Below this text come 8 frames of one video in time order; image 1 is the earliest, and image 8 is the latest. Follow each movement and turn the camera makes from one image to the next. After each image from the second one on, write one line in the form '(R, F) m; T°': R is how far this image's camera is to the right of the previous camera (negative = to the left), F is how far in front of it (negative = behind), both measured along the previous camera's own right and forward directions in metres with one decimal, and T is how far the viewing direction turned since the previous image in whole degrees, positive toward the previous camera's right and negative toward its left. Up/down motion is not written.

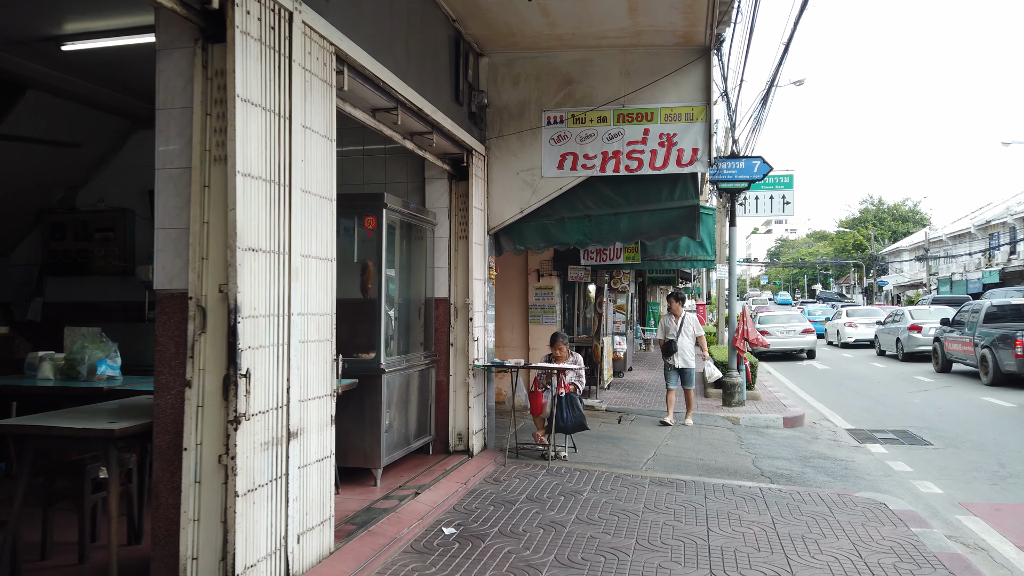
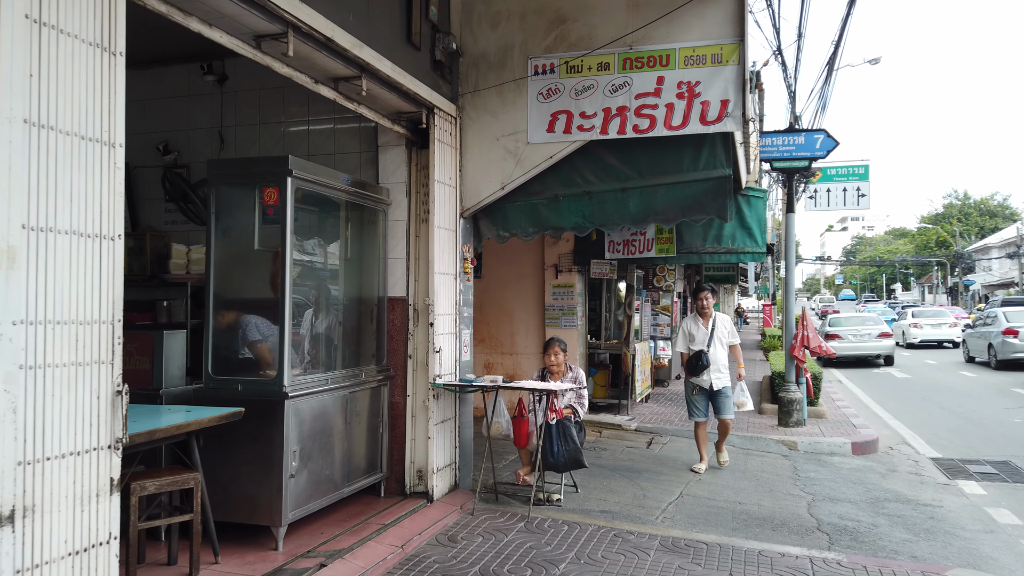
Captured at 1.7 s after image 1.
(+0.6, +1.5) m; -5°
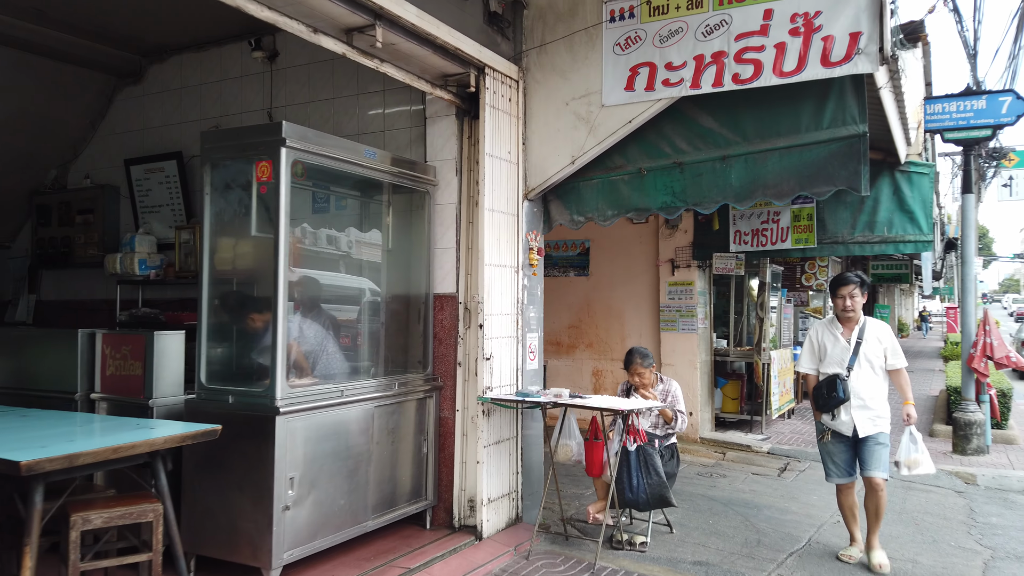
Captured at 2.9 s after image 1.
(+0.5, +1.0) m; -12°
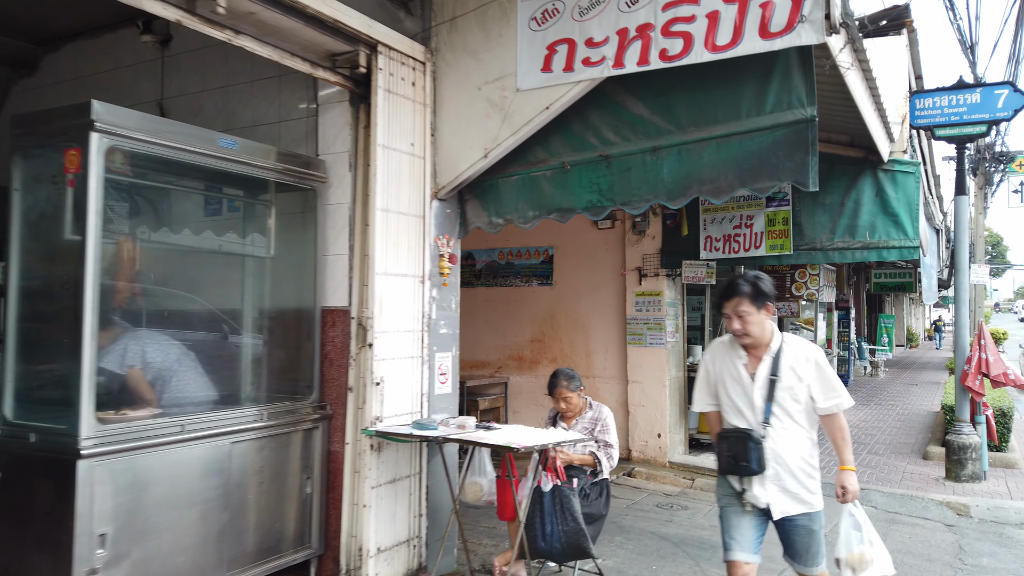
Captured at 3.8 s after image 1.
(+0.5, +0.6) m; -1°
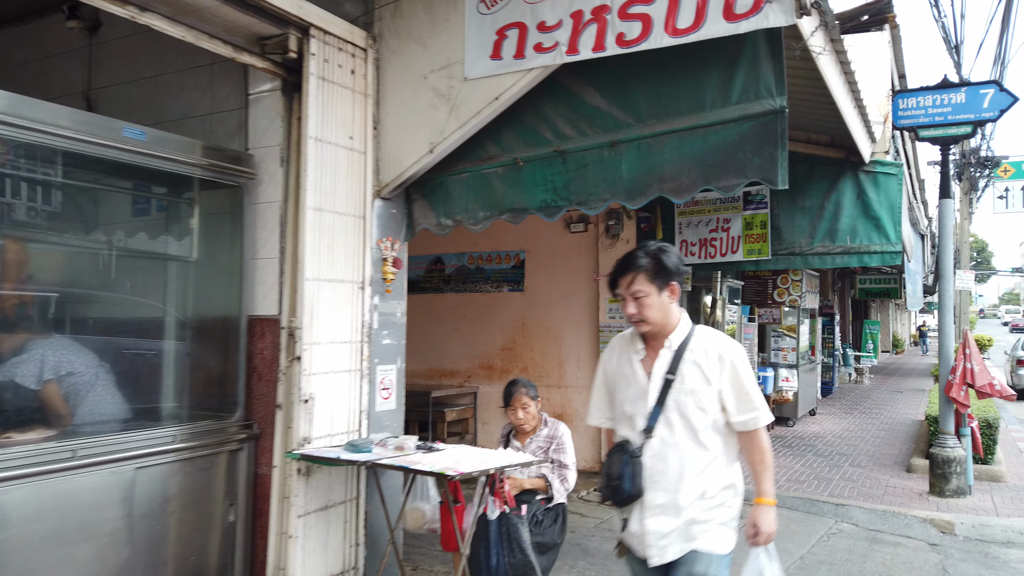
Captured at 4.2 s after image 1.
(+0.2, +0.3) m; +1°
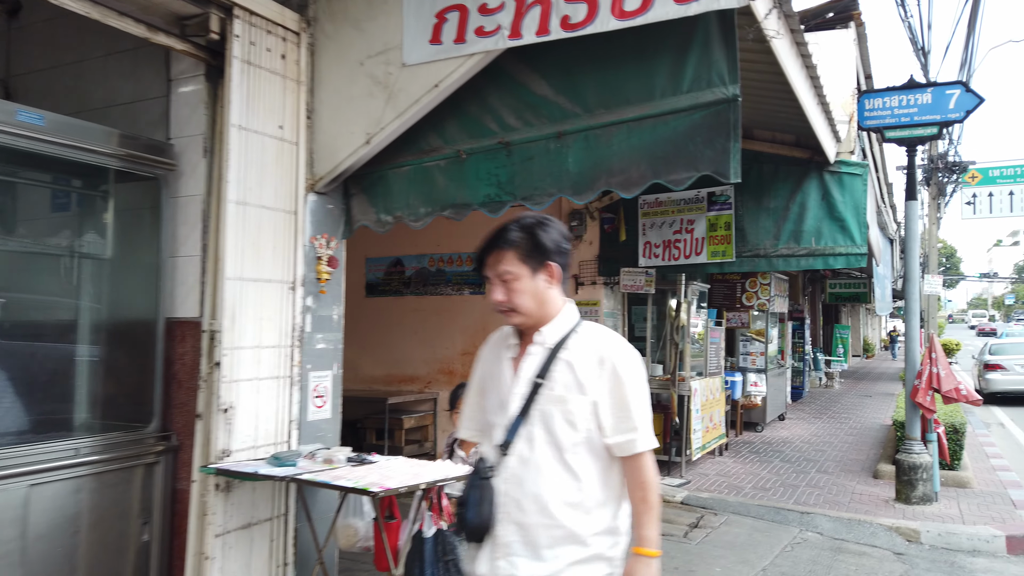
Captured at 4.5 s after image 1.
(+0.2, +0.2) m; +2°
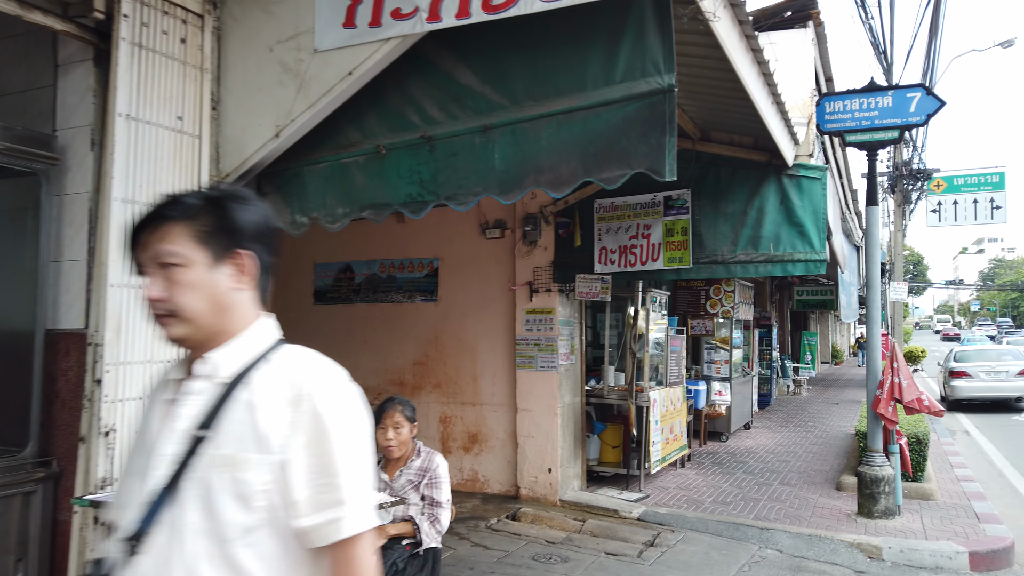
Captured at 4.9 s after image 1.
(+0.2, +0.3) m; +2°
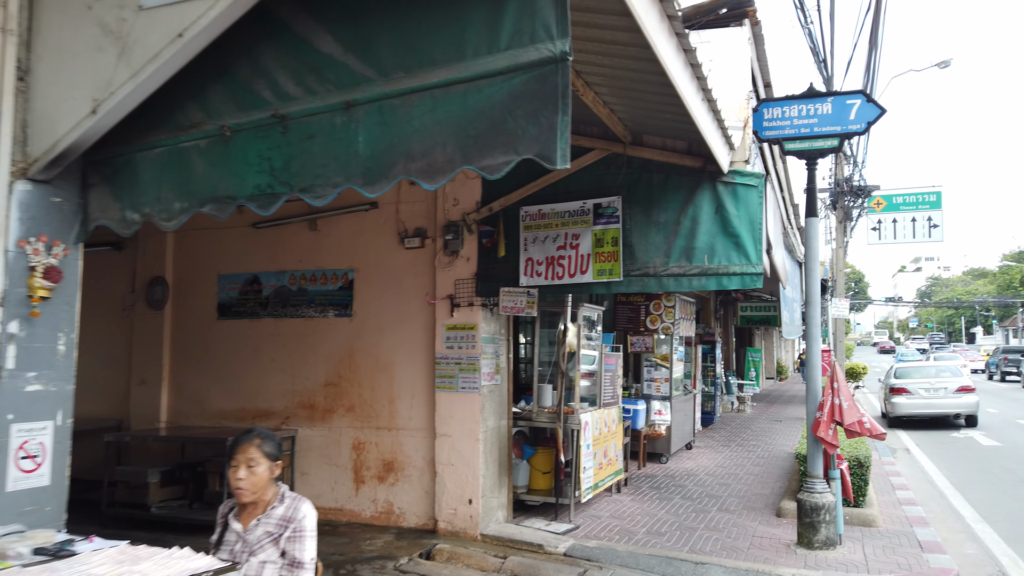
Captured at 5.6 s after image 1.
(+0.3, +0.5) m; +4°
